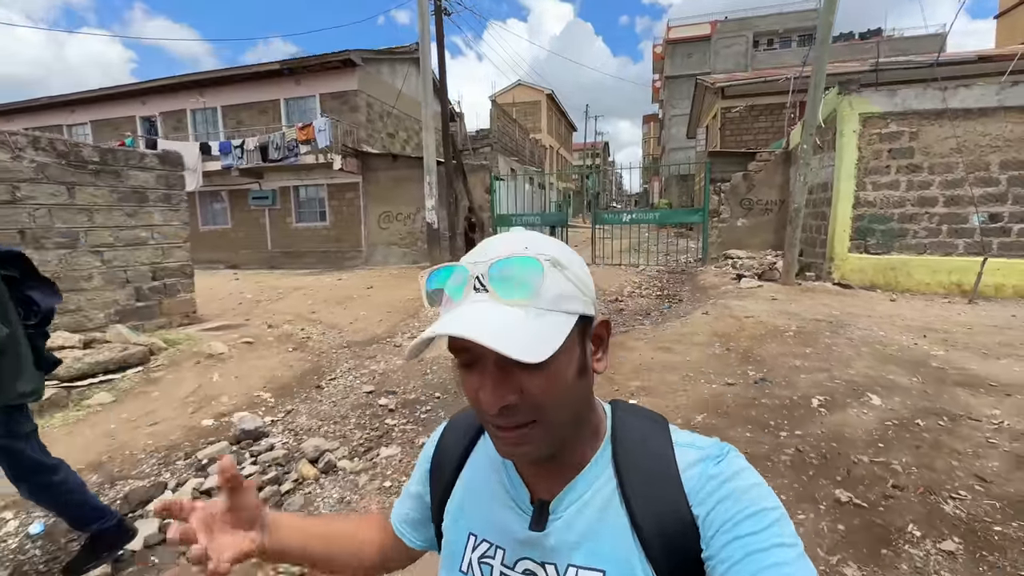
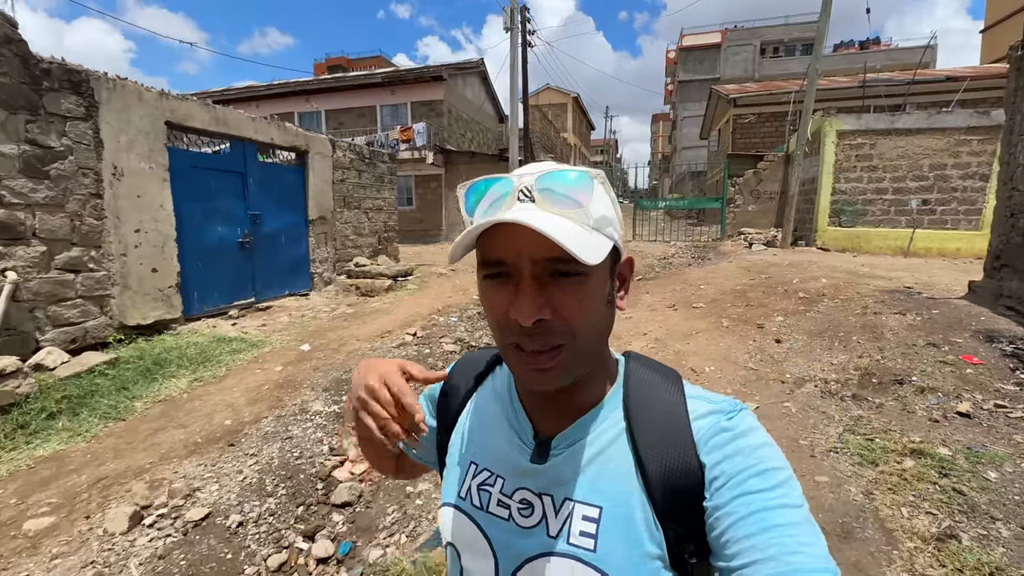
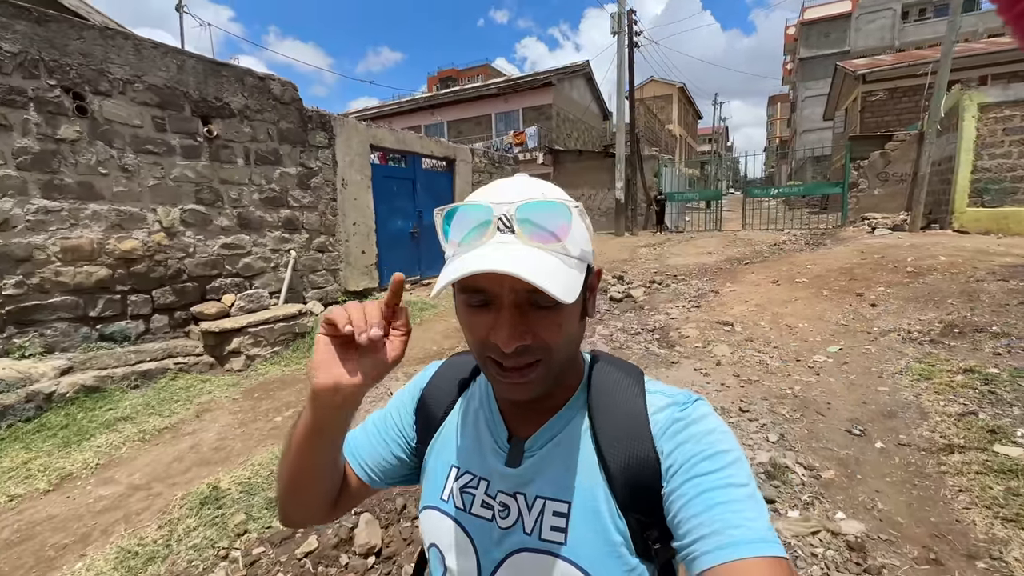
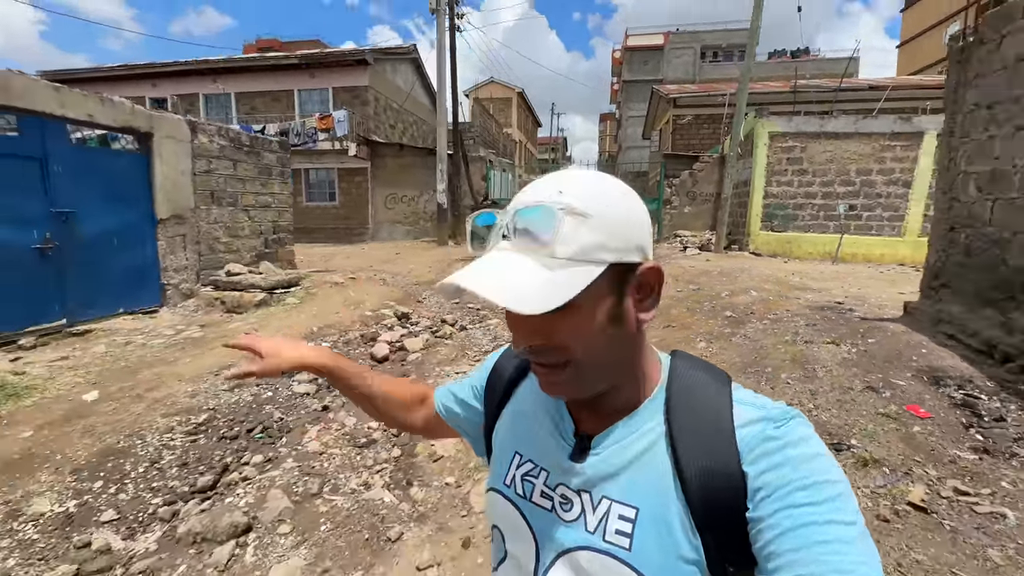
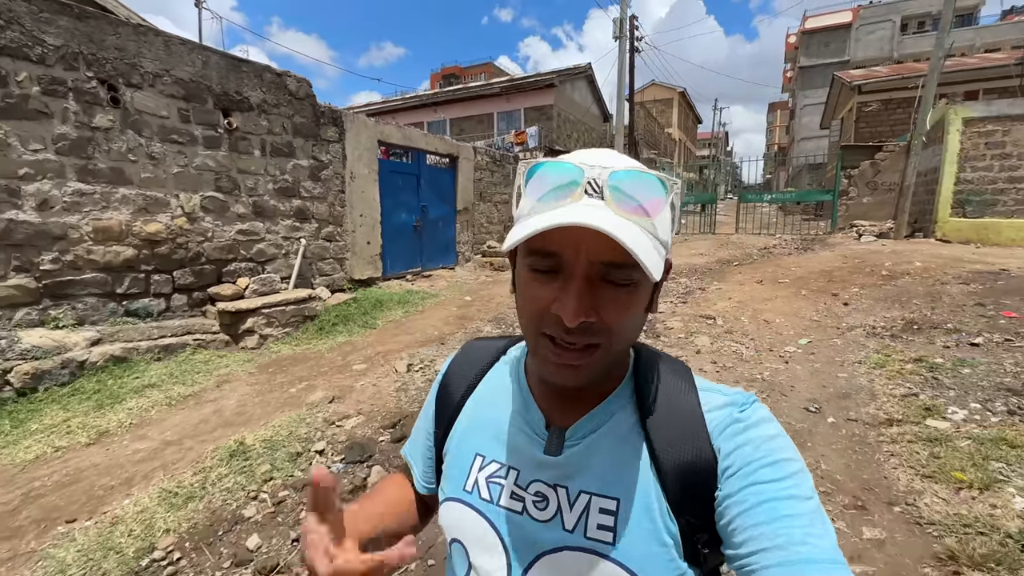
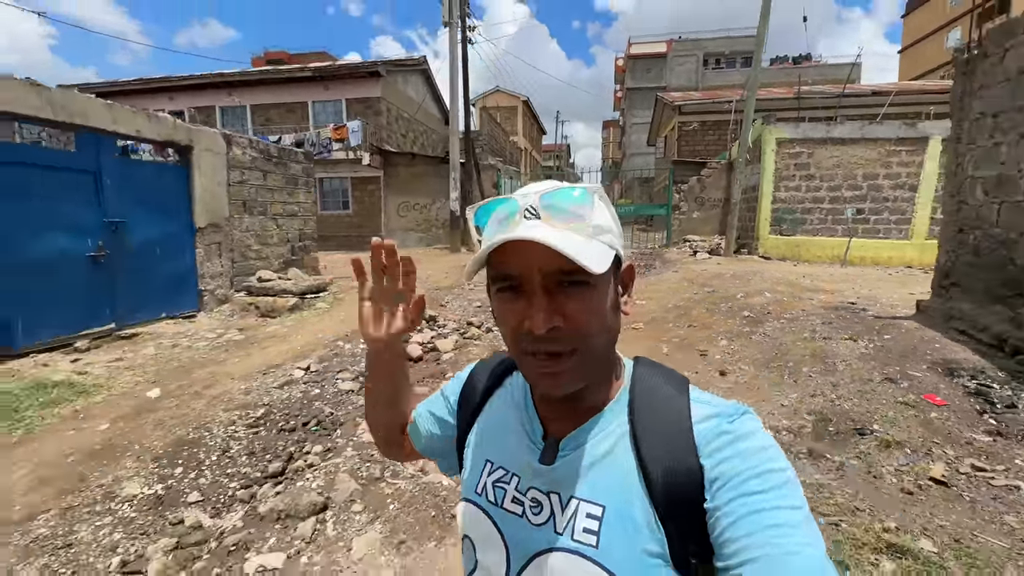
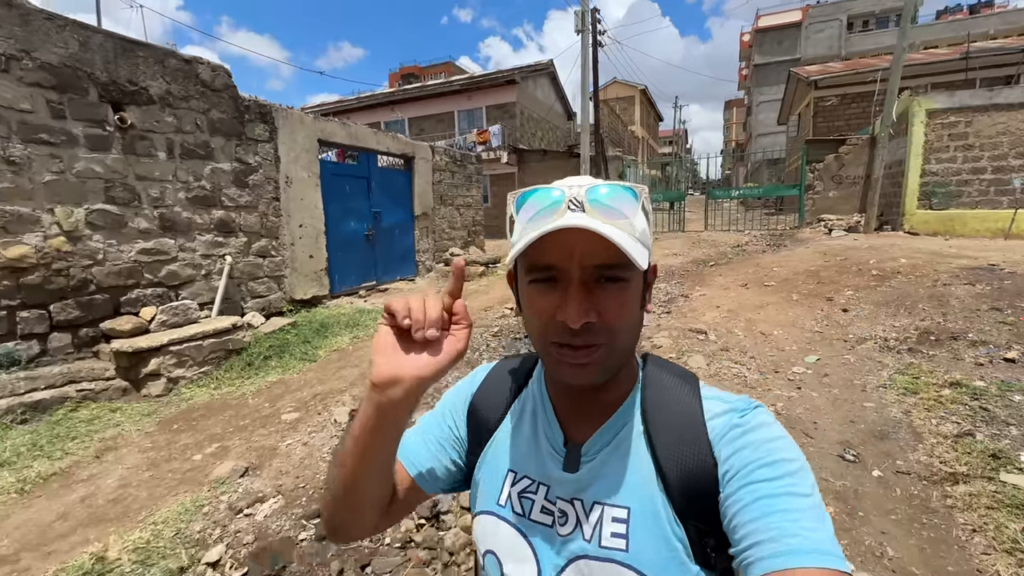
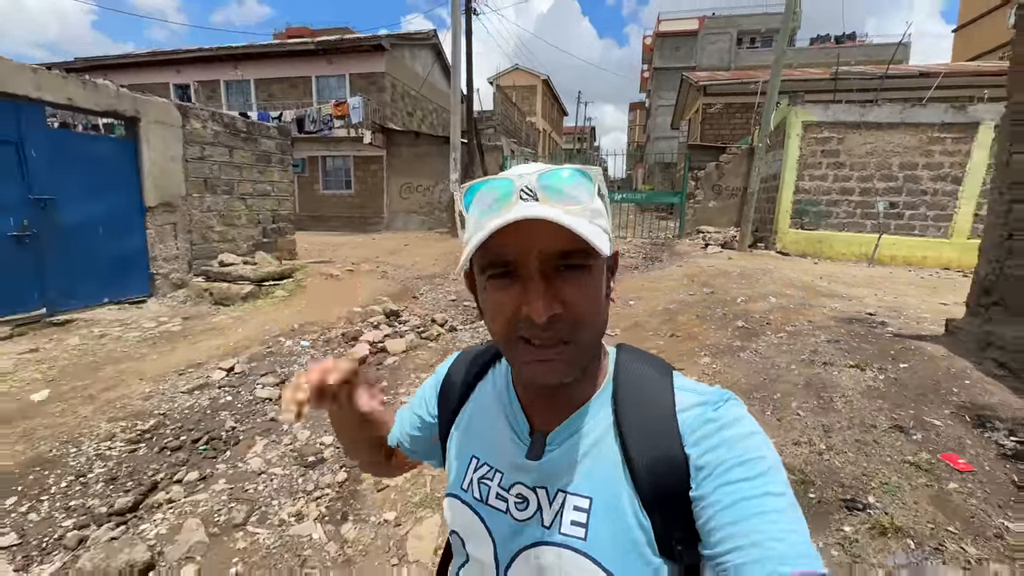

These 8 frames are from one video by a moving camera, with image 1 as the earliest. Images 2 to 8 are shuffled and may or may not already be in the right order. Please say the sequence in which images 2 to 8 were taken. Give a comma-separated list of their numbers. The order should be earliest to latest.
8, 4, 6, 2, 7, 3, 5
